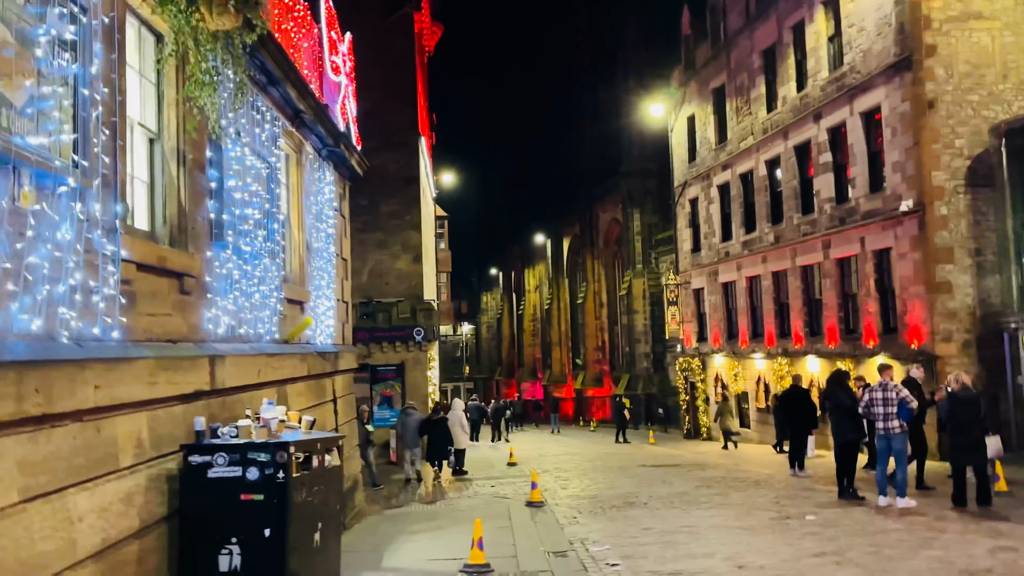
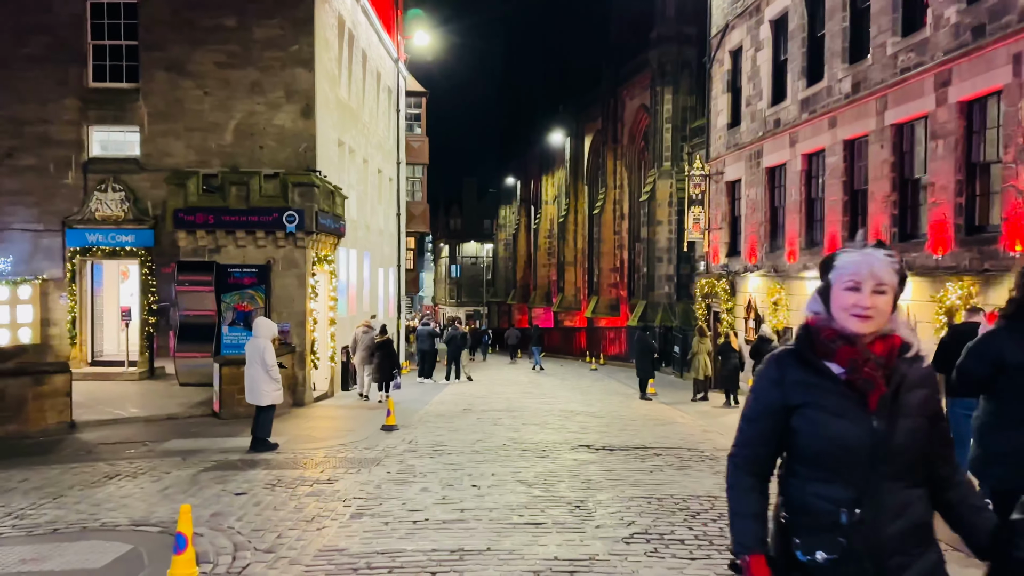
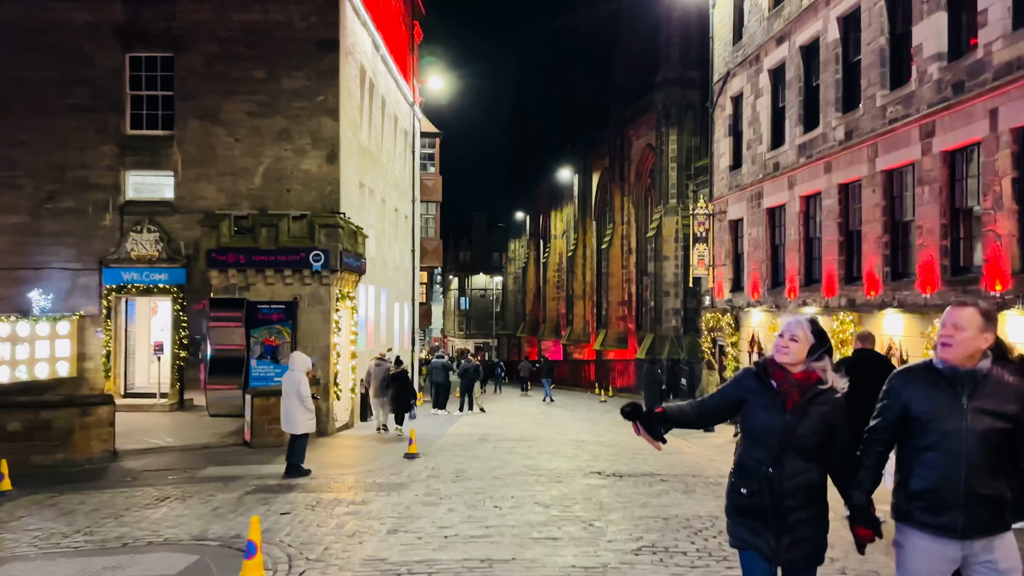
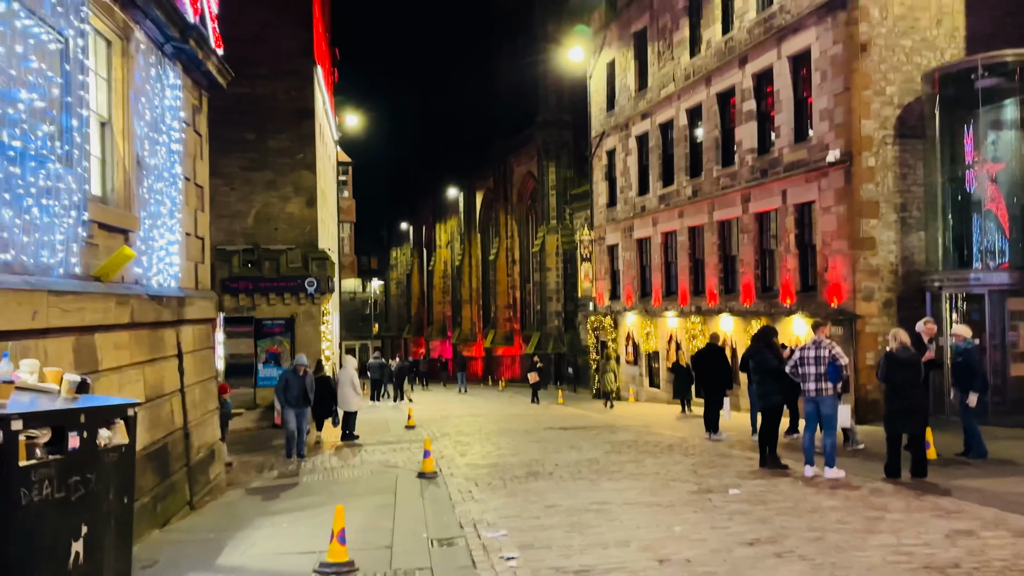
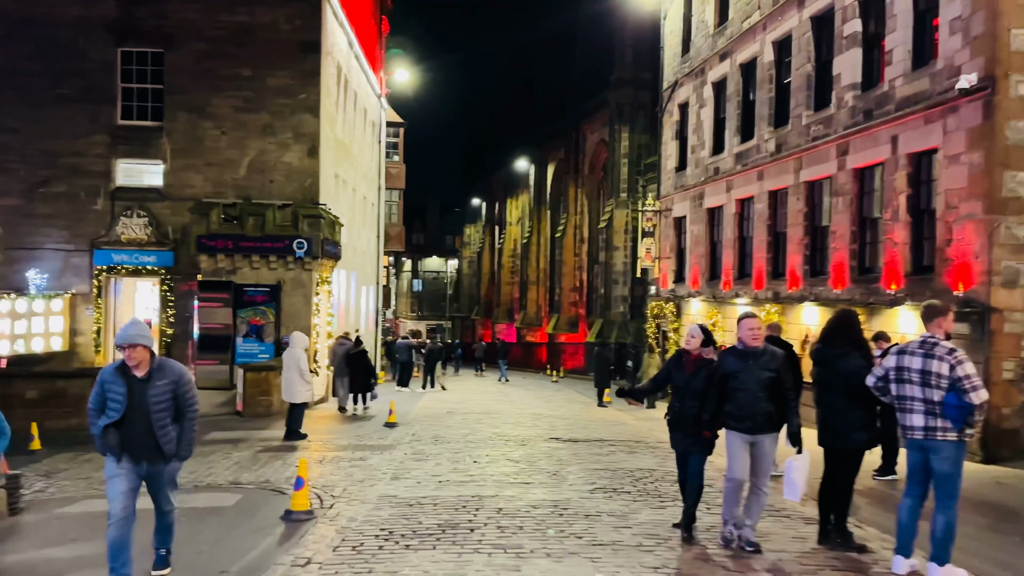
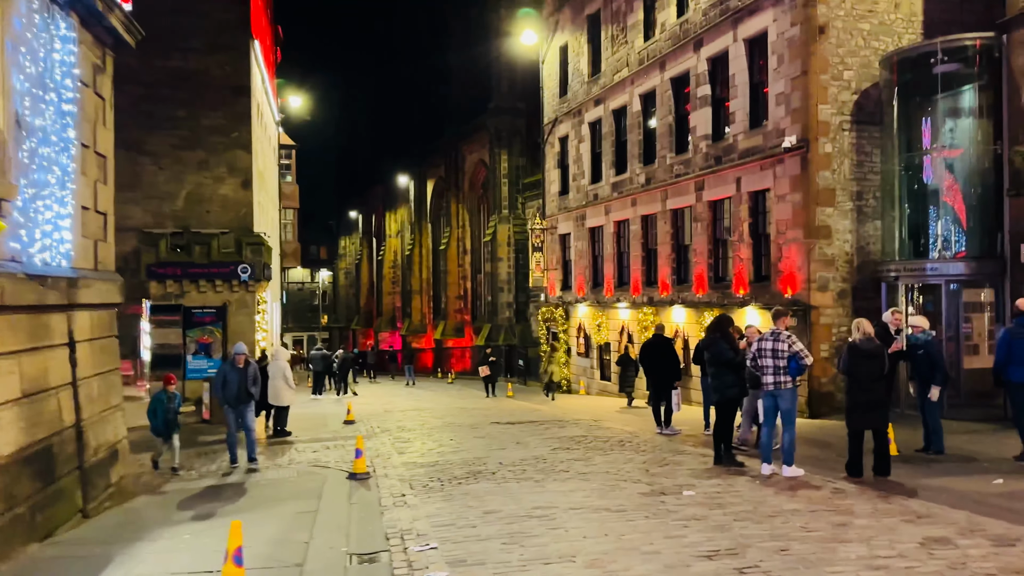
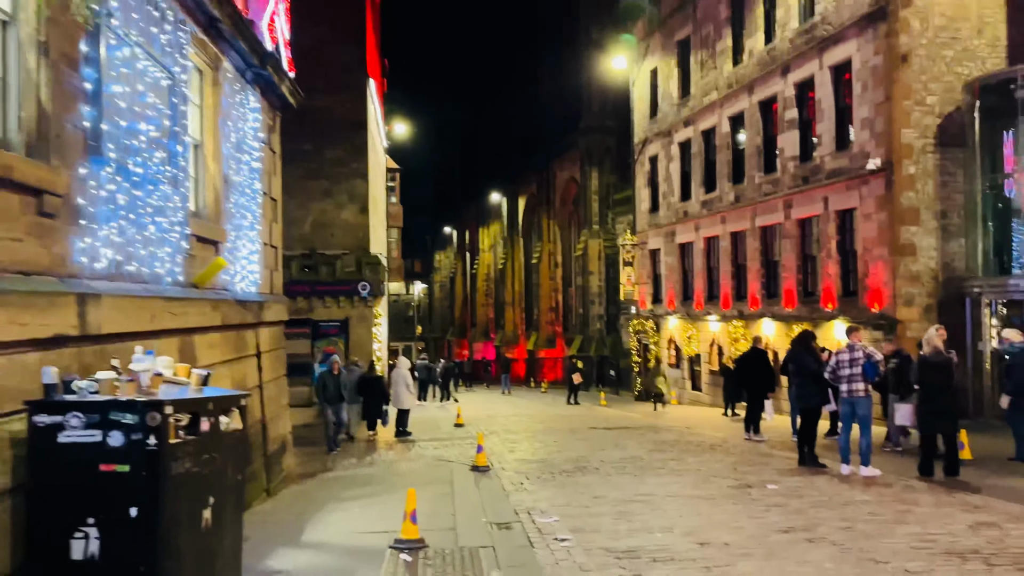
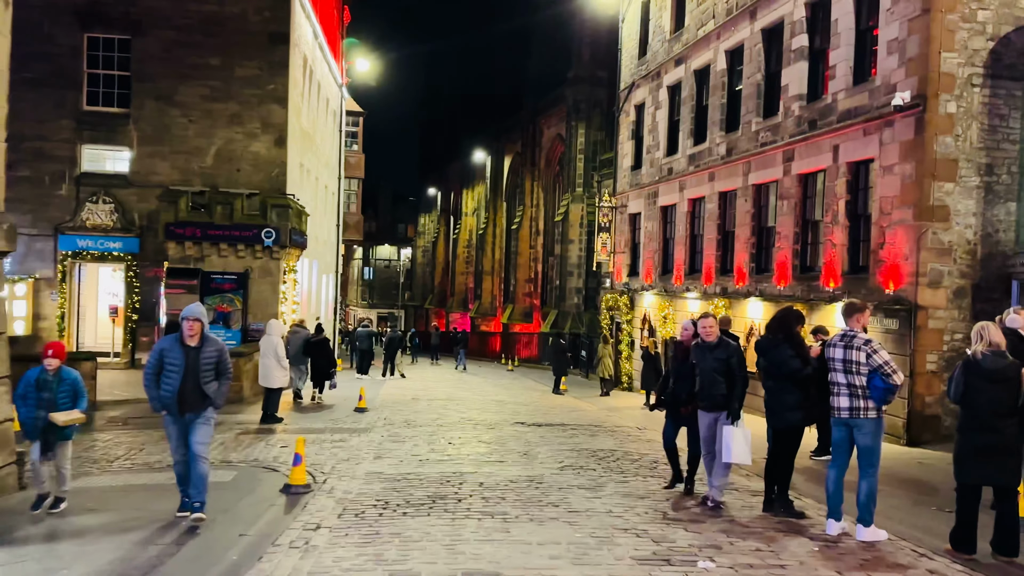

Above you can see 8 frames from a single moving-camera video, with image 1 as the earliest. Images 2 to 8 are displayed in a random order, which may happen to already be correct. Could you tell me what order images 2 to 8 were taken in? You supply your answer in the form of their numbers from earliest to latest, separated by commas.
7, 4, 6, 8, 5, 3, 2
